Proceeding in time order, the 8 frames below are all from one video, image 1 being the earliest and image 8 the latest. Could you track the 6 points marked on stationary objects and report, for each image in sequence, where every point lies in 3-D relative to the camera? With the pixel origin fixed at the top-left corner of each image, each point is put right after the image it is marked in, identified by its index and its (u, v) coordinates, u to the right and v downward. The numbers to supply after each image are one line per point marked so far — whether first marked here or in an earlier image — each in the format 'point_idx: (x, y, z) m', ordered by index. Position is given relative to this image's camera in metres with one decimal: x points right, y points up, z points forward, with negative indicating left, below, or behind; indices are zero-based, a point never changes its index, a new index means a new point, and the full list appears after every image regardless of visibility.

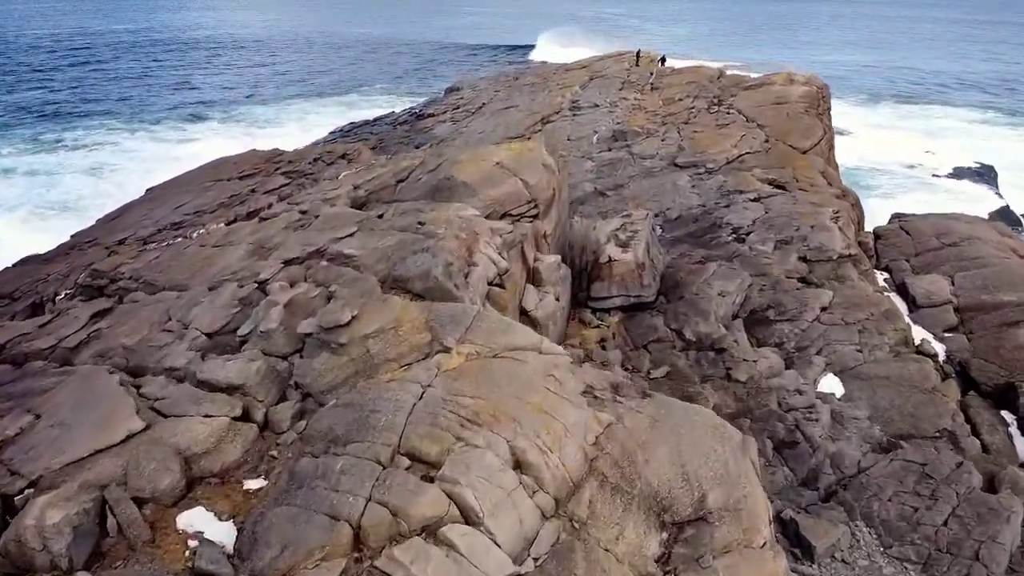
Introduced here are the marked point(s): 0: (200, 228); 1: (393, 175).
0: (-7.2, +1.3, +13.5) m
1: (-2.4, +2.3, +12.0) m
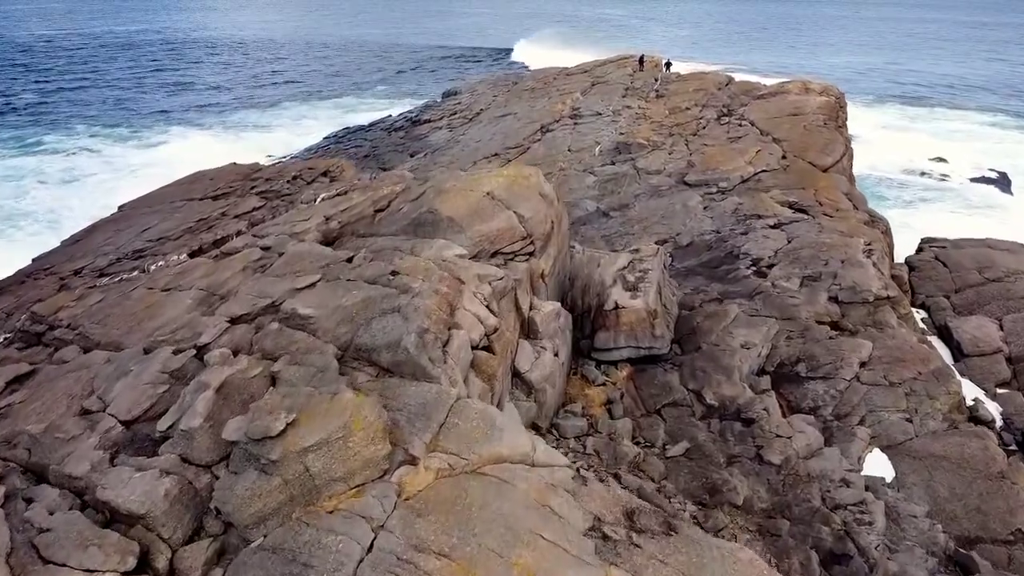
0: (-7.3, +0.6, +12.2) m
1: (-2.6, +1.5, +10.6) m
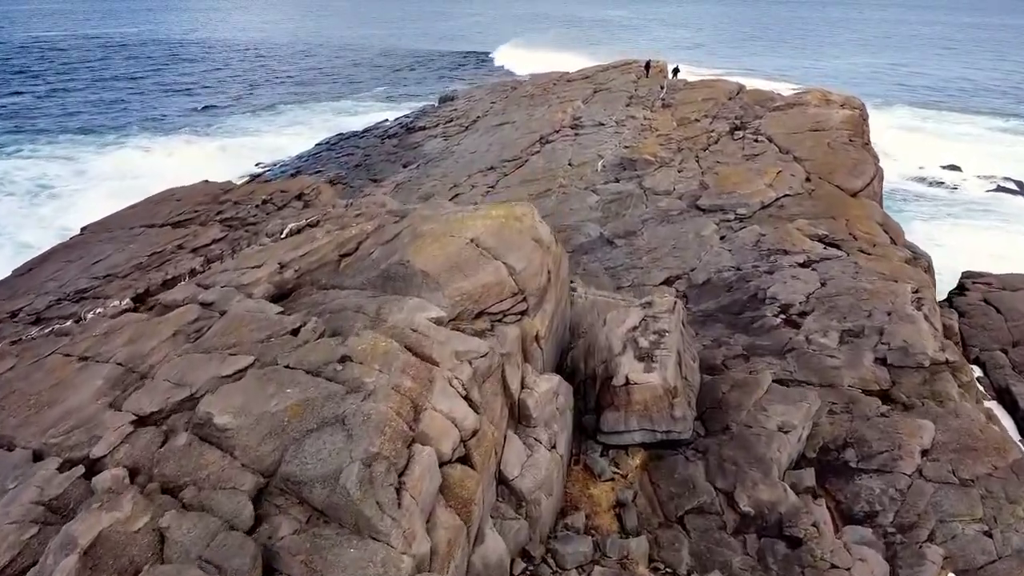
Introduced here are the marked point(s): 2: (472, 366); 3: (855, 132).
0: (-7.4, -0.3, +10.6) m
1: (-2.7, +0.7, +9.0) m
2: (-0.4, -0.9, +6.3) m
3: (+9.7, +4.4, +16.7) m
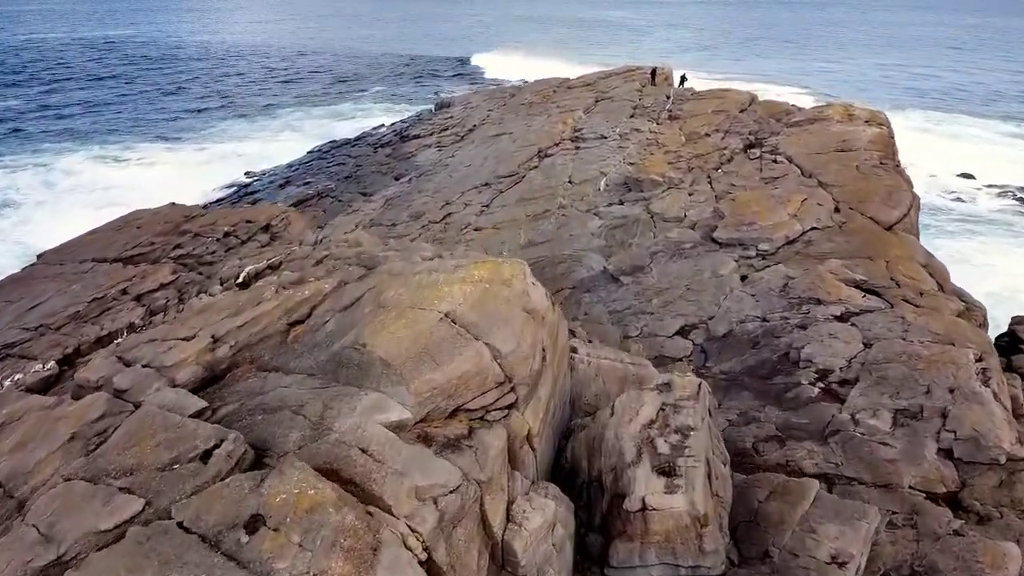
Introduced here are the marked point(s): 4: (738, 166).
0: (-7.6, -1.3, +9.0) m
1: (-2.9, -0.3, +7.5) m
2: (-0.6, -1.8, +4.8) m
3: (+9.6, +3.5, +15.1) m
4: (+6.4, +3.5, +16.6) m
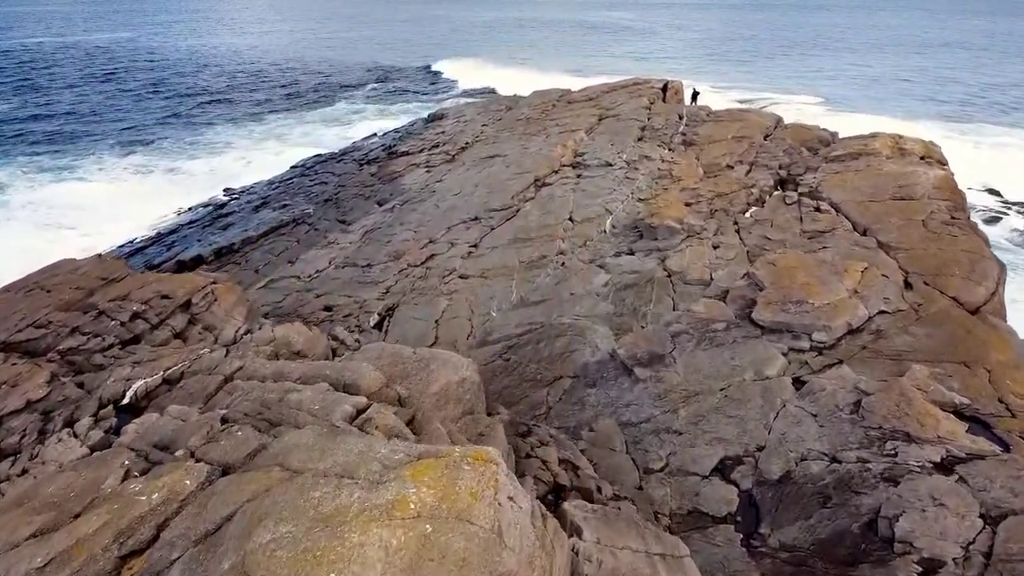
0: (-7.9, -2.9, +6.4) m
1: (-3.1, -1.9, +4.8) m
2: (-0.9, -3.5, +2.1) m
3: (+9.4, +1.8, +12.4) m
4: (+6.2, +1.8, +13.9) m
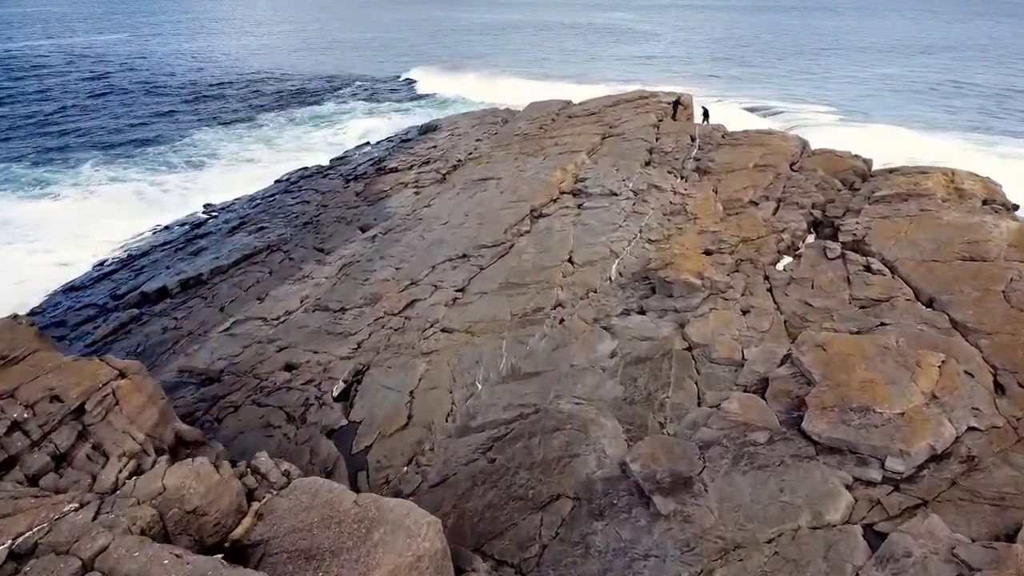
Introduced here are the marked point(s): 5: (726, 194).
0: (-8.1, -4.3, +4.1) m
1: (-3.4, -3.3, +2.6) m
2: (-1.1, -4.9, -0.1) m
3: (+9.1, +0.4, +10.2) m
4: (+5.9, +0.4, +11.7) m
5: (+5.8, +2.5, +15.8) m
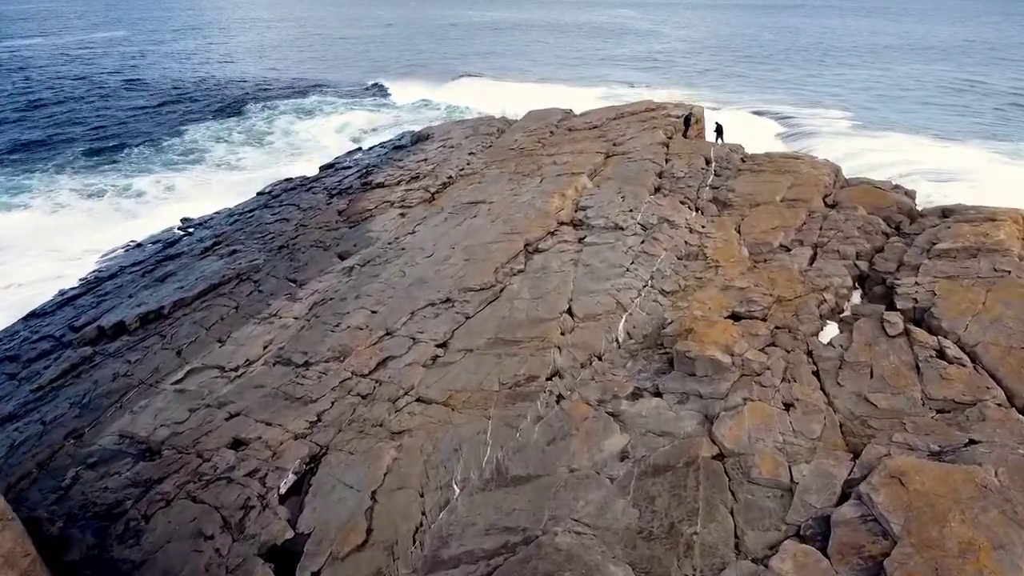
0: (-8.3, -5.7, +2.0) m
1: (-3.6, -4.7, +0.4) m
2: (-1.4, -6.3, -2.3) m
3: (+8.9, -1.0, +8.0) m
4: (+5.7, -1.0, +9.5) m
5: (+5.6, +1.1, +13.6) m
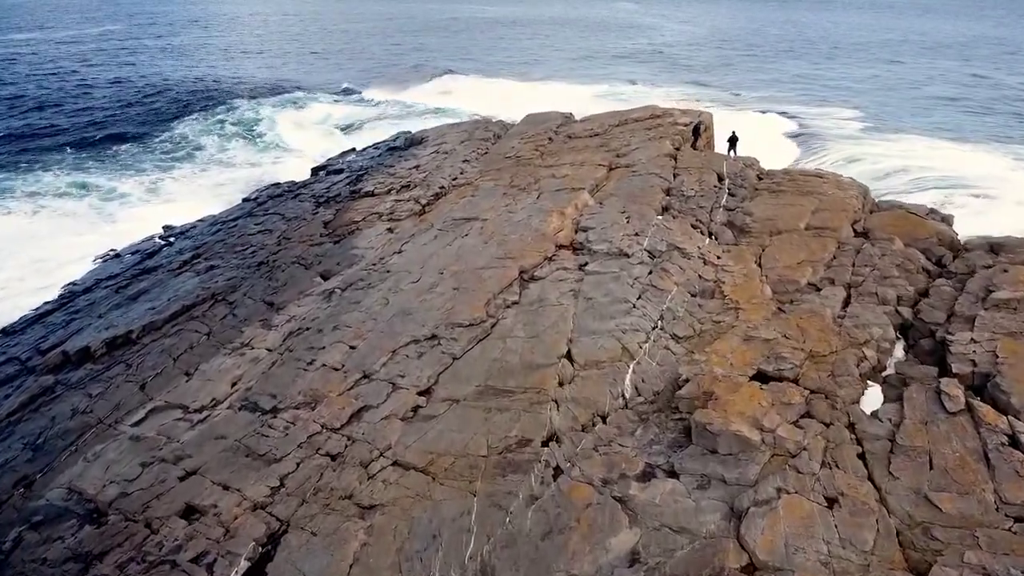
0: (-8.5, -6.6, +0.5) m
1: (-3.8, -5.7, -1.1) m
2: (-1.5, -7.3, -3.8) m
3: (+8.7, -2.0, +6.5) m
4: (+5.5, -1.9, +8.0) m
5: (+5.4, +0.3, +12.0) m
